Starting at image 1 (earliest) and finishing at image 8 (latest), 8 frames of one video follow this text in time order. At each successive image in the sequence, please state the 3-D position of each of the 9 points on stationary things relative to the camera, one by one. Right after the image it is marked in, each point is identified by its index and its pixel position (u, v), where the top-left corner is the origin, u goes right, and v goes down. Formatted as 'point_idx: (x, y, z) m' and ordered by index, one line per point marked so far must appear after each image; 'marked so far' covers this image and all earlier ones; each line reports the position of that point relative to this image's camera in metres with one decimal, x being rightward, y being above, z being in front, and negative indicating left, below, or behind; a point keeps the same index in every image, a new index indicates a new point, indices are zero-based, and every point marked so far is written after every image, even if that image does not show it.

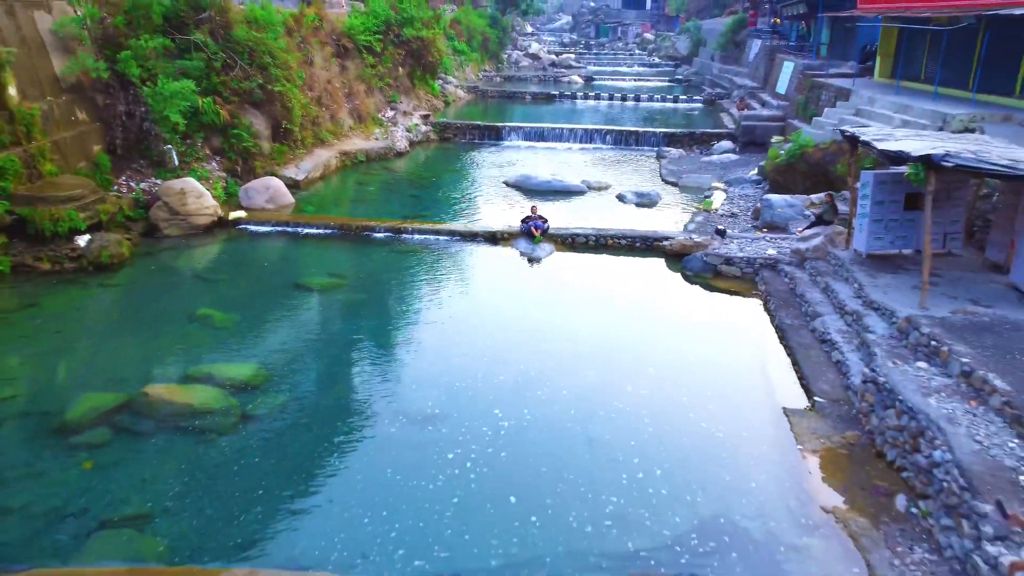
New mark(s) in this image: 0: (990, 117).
0: (+10.9, +3.9, +13.6) m
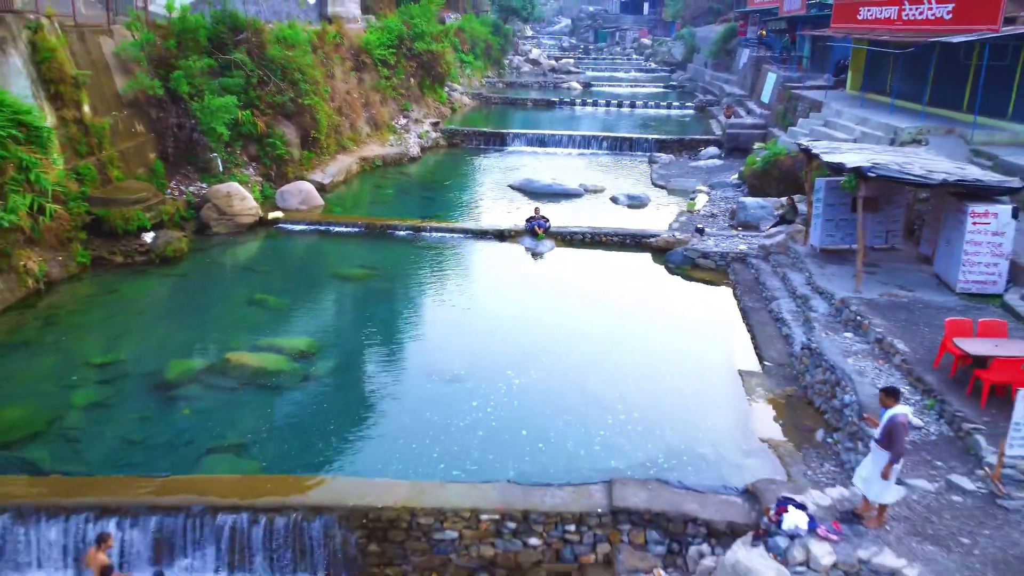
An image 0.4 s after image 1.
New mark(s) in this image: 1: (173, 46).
0: (+11.1, +4.1, +15.6) m
1: (-9.8, +7.0, +17.3) m
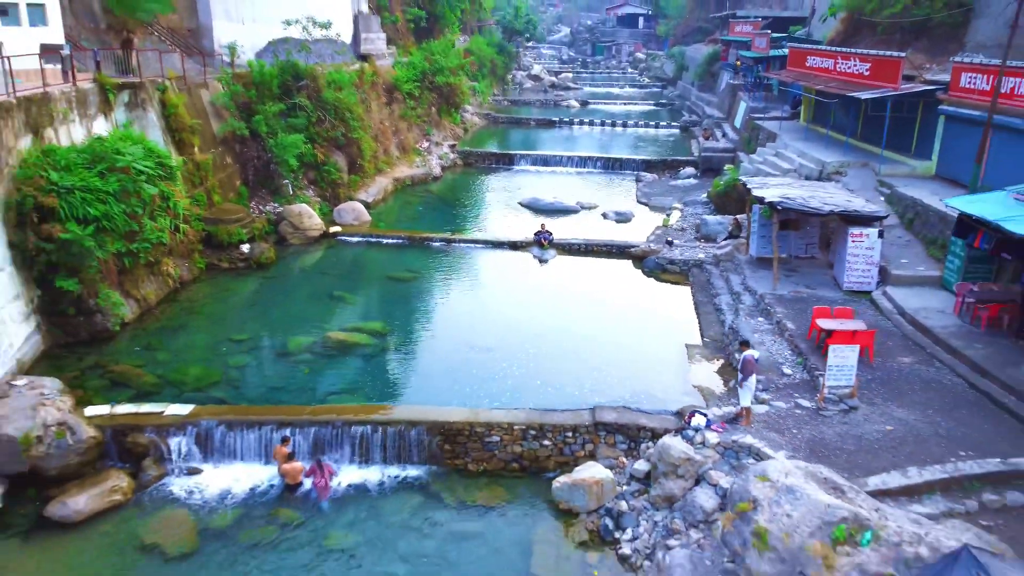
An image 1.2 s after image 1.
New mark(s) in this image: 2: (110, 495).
0: (+11.5, +4.1, +20.0) m
1: (-9.5, +7.0, +21.6) m
2: (-7.1, -3.6, +10.5) m
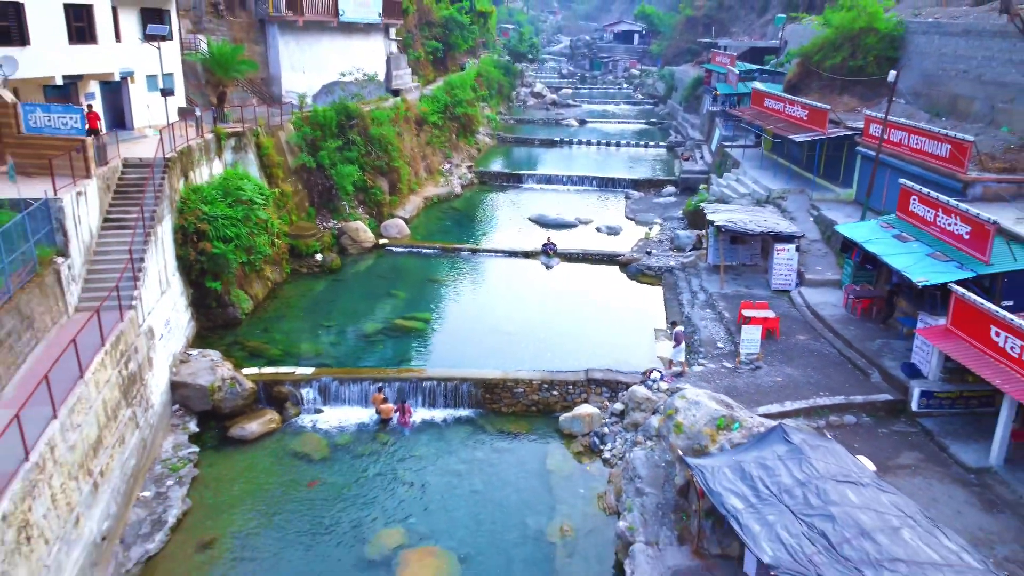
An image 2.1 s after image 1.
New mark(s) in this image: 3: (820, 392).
0: (+12.0, +4.1, +25.4) m
1: (-8.9, +7.0, +27.1) m
2: (-6.6, -3.6, +15.9) m
3: (+7.8, -2.6, +15.1) m
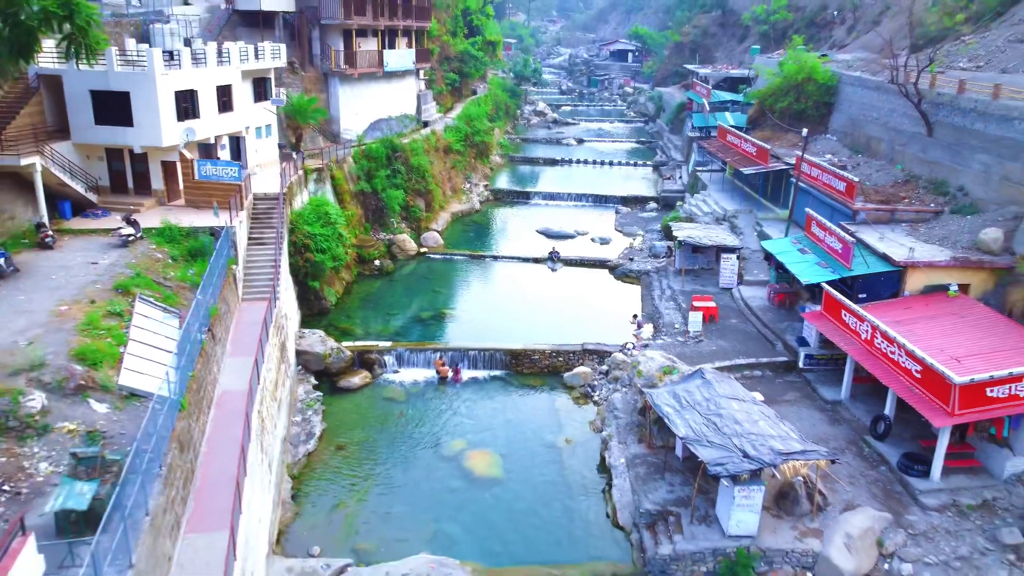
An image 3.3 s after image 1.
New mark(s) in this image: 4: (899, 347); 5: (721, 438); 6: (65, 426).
0: (+12.8, +4.2, +32.7) m
1: (-8.2, +7.1, +34.3) m
2: (-5.8, -3.5, +23.2) m
3: (+8.6, -2.5, +22.4) m
4: (+11.6, -1.7, +17.8) m
5: (+5.6, -4.0, +16.0) m
6: (-9.2, -2.8, +12.1) m
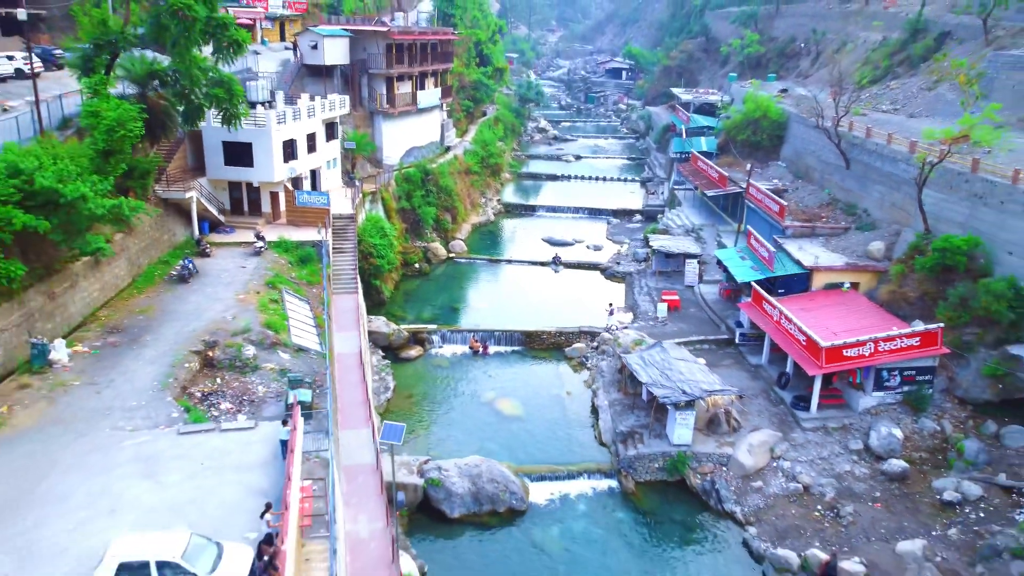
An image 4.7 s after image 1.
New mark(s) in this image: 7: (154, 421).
0: (+13.5, +4.3, +41.0) m
1: (-7.4, +7.3, +42.5) m
2: (-5.0, -3.4, +31.4) m
3: (+9.4, -2.4, +30.7) m
4: (+12.4, -1.6, +26.1) m
5: (+6.5, -3.9, +24.4) m
6: (-8.4, -2.7, +20.4) m
7: (-10.2, -3.8, +16.9) m
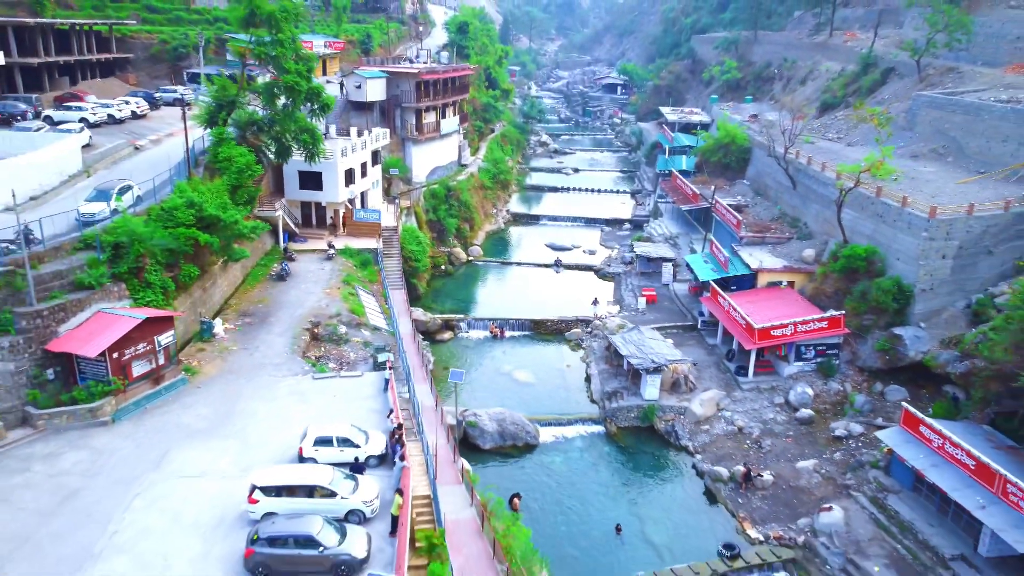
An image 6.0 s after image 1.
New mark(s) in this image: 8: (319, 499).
0: (+14.3, +4.5, +49.6) m
1: (-6.7, +7.5, +51.0) m
2: (-4.2, -3.2, +39.9) m
3: (+10.2, -2.2, +39.3) m
4: (+13.2, -1.4, +34.7) m
5: (+7.3, -3.7, +32.9) m
6: (-7.6, -2.5, +28.9) m
7: (-9.4, -3.6, +25.4) m
8: (-5.6, -6.1, +17.3) m
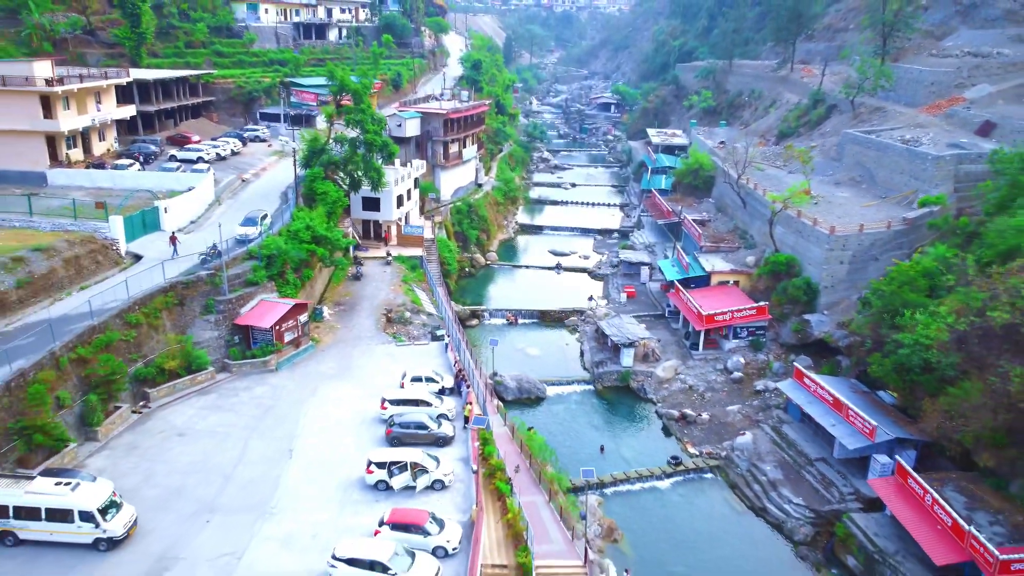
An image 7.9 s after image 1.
0: (+15.3, +4.7, +61.8) m
1: (-5.7, +7.7, +63.2) m
2: (-3.2, -3.0, +52.1) m
3: (+11.2, -2.0, +51.4) m
4: (+14.3, -1.2, +46.9) m
5: (+8.3, -3.5, +45.1) m
6: (-6.5, -2.3, +41.0) m
7: (-8.3, -3.4, +37.6) m
8: (-4.5, -5.9, +29.4) m
